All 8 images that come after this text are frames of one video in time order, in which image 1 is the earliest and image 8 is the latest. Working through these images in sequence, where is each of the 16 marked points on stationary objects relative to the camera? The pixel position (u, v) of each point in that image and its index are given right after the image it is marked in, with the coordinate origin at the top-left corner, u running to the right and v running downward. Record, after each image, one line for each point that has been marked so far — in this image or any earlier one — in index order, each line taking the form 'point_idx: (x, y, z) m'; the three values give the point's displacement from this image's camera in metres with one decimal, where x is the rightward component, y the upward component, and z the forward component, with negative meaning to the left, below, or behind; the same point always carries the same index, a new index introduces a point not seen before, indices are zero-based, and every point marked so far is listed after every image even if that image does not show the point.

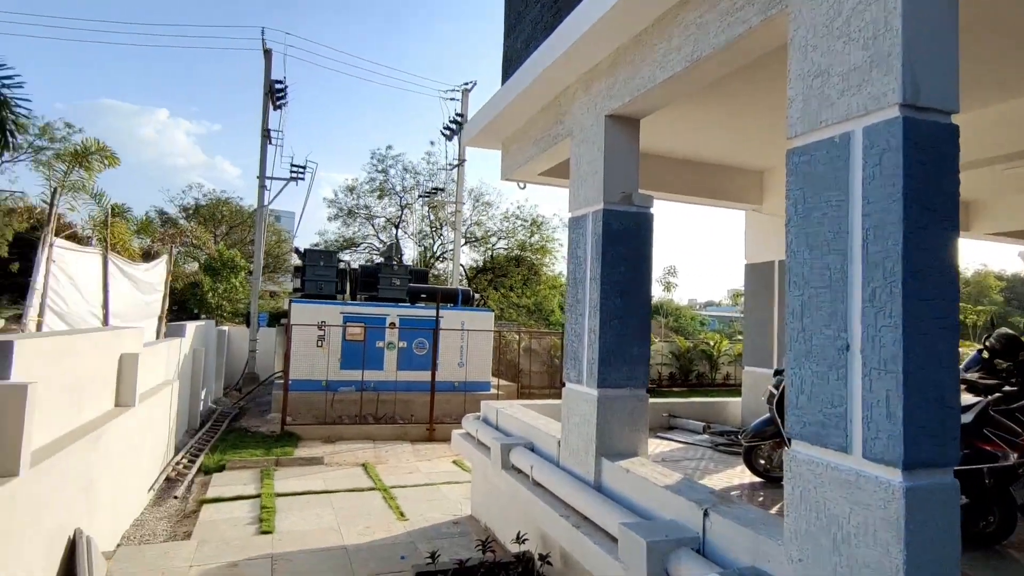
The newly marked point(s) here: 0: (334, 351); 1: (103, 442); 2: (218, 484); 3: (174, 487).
0: (-3.5, -1.3, +11.8) m
1: (-3.6, -1.3, +5.2) m
2: (-3.7, -2.5, +7.4) m
3: (-4.1, -2.4, +7.3) m
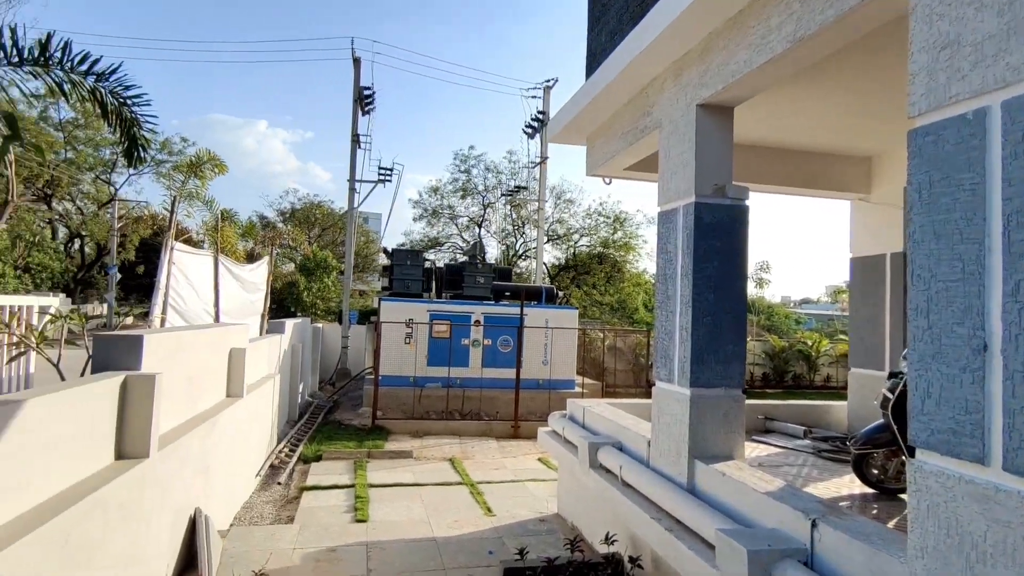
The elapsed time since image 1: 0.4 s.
0: (-1.8, -1.2, +12.2) m
1: (-2.8, -1.3, +5.6) m
2: (-2.6, -2.4, +7.8) m
3: (-3.1, -2.4, +7.7) m
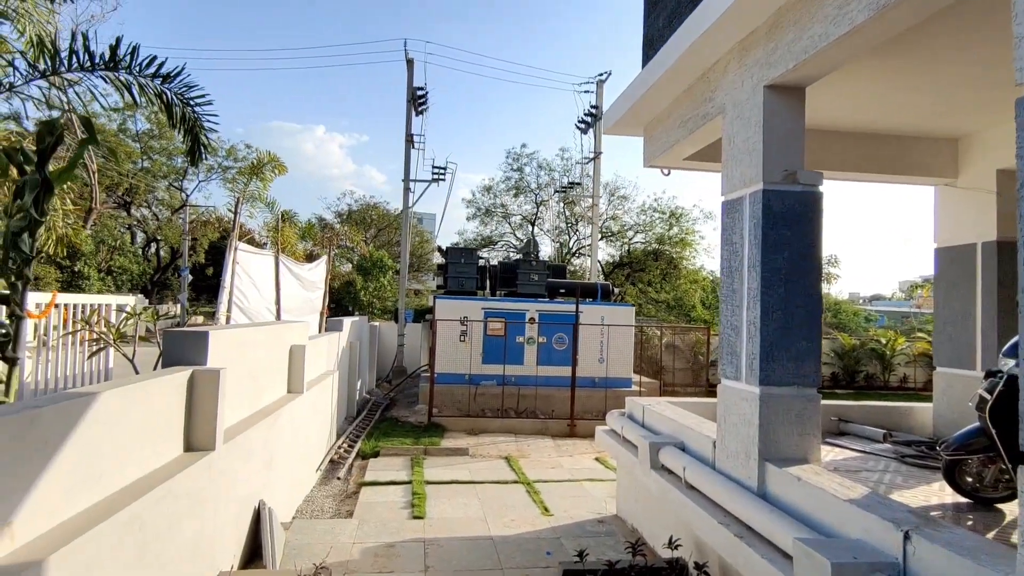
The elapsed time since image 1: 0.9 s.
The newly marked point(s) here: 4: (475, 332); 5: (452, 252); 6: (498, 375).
0: (-0.7, -1.2, +12.2) m
1: (-2.2, -1.3, +5.7) m
2: (-1.8, -2.4, +7.9) m
3: (-2.3, -2.4, +7.9) m
4: (-0.8, -0.9, +12.2) m
5: (-1.5, +0.9, +14.5) m
6: (-0.3, -1.8, +12.2) m
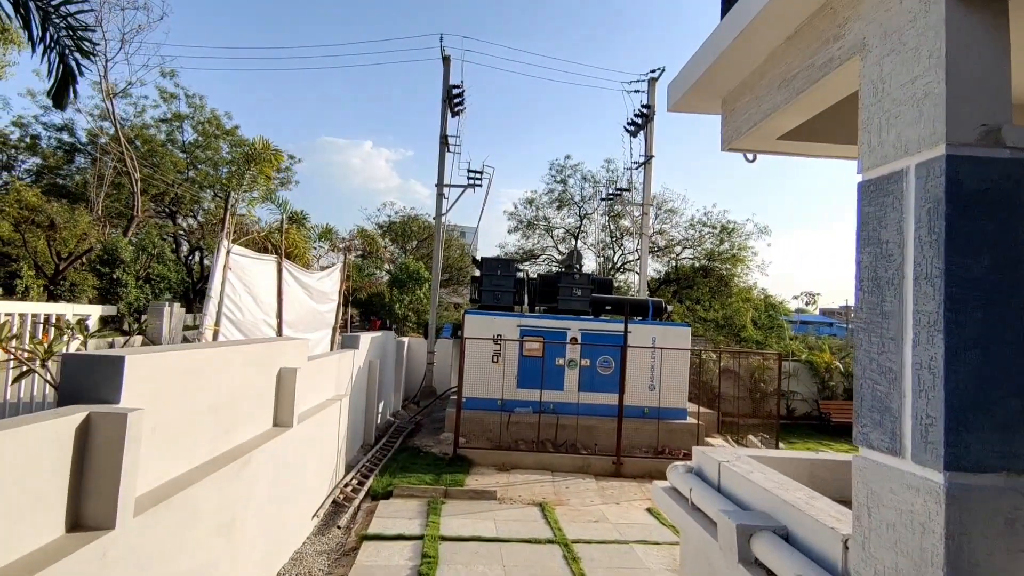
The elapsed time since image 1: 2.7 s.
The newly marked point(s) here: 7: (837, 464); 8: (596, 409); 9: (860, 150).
0: (0.0, -1.5, +10.9) m
1: (-2.0, -1.4, +4.5) m
2: (-1.4, -2.6, +6.7) m
3: (-1.9, -2.5, +6.7) m
4: (-0.1, -1.2, +10.9) m
5: (-0.6, +0.6, +13.3) m
6: (+0.4, -2.1, +10.8) m
7: (+2.6, -1.4, +4.7) m
8: (+1.5, -2.2, +10.8) m
9: (+1.7, +0.7, +2.9) m
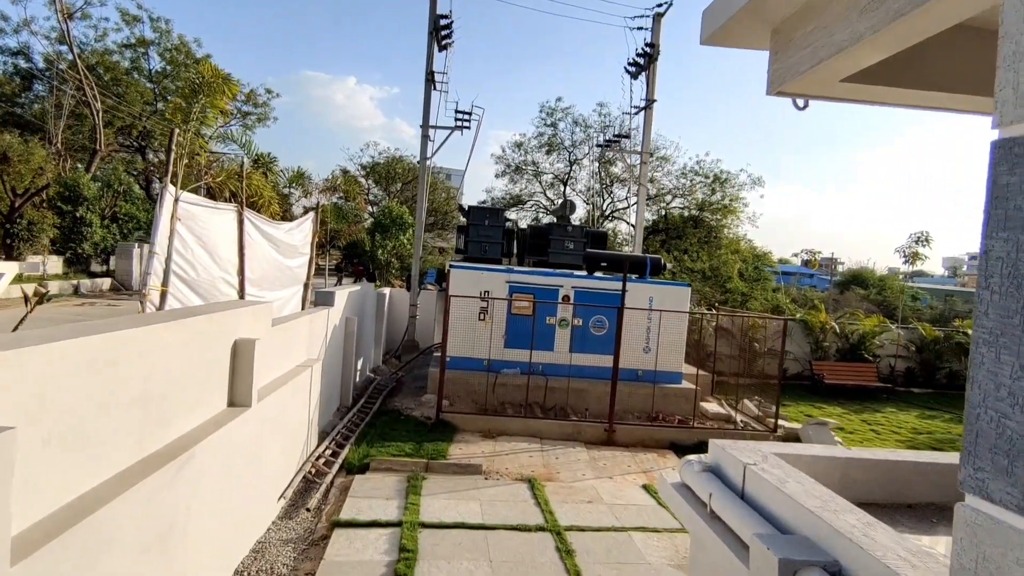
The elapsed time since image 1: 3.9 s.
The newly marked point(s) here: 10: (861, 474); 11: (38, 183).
0: (-0.2, -0.7, +10.2) m
1: (-2.0, -1.1, +3.8) m
2: (-1.6, -2.1, +6.1) m
3: (-2.1, -2.1, +6.1) m
4: (-0.3, -0.4, +10.2) m
5: (-0.8, +1.6, +12.4) m
6: (+0.2, -1.3, +10.3) m
7: (+2.5, -1.2, +4.2) m
8: (+1.3, -1.4, +10.3) m
9: (+1.7, +0.7, +2.1) m
10: (+2.4, -1.3, +4.2) m
11: (-15.6, +3.5, +19.6) m
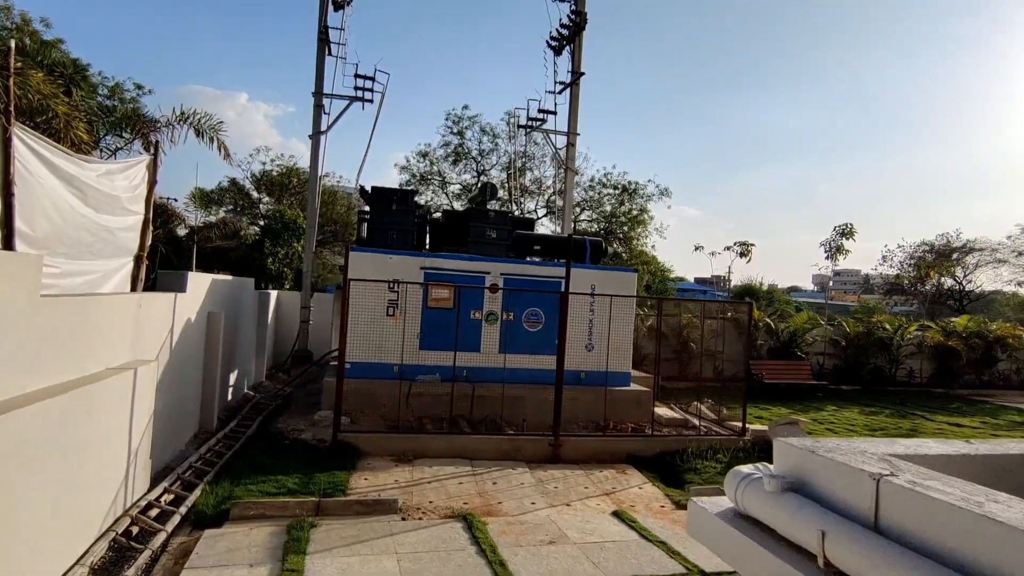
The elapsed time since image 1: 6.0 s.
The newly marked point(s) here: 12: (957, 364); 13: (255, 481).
0: (-1.4, -0.5, +8.2) m
1: (-2.1, -0.8, +1.6) m
2: (-2.0, -1.8, +3.9) m
3: (-2.5, -1.8, +3.8) m
4: (-1.4, -0.2, +8.2) m
5: (-2.3, +1.7, +10.4) m
6: (-1.0, -1.1, +8.3) m
7: (+2.3, -0.8, +2.7) m
8: (+0.1, -1.2, +8.5) m
9: (+1.8, +1.2, +0.6) m
10: (+2.2, -0.8, +2.7) m
11: (-18.2, +3.0, +15.2) m
12: (+12.3, -2.1, +16.5) m
13: (-2.3, -1.8, +5.4) m
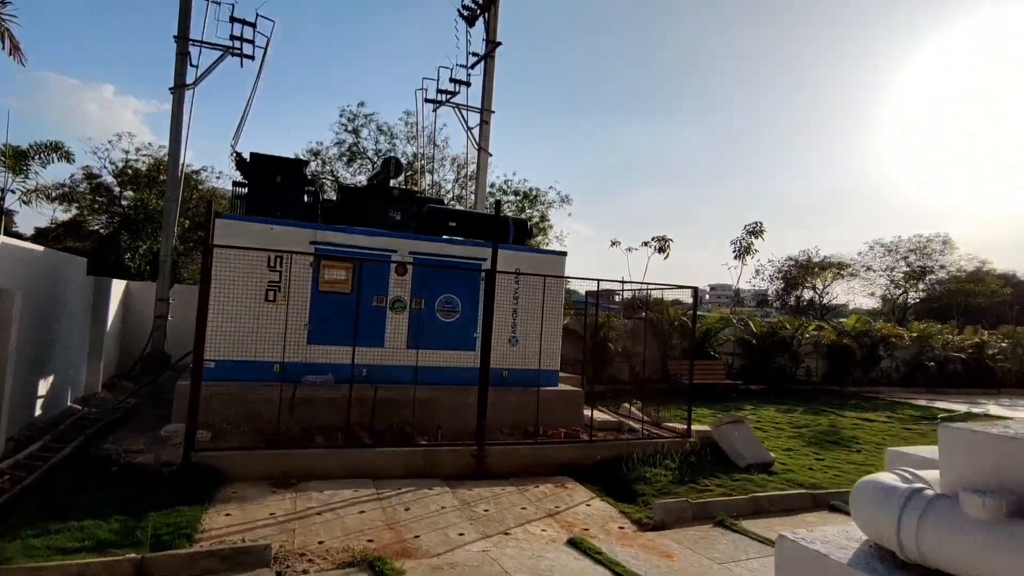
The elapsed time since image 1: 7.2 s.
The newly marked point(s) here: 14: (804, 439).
0: (-2.4, -0.2, +6.6) m
1: (-2.0, -0.4, -0.1) m
2: (-2.2, -1.5, +2.2) m
3: (-2.7, -1.5, +2.0) m
4: (-2.4, 0.0, +6.6) m
5: (-3.7, +1.9, +8.6) m
6: (-2.0, -0.9, +6.7) m
7: (+2.2, -0.5, +1.8) m
8: (-0.9, -1.0, +7.1) m
9: (+2.1, +1.6, -0.3) m
10: (+2.2, -0.5, +1.7) m
11: (-20.1, +3.3, +10.6) m
12: (+9.7, -2.1, +17.1) m
13: (-2.8, -1.5, +3.6) m
14: (+4.4, -2.3, +9.0) m
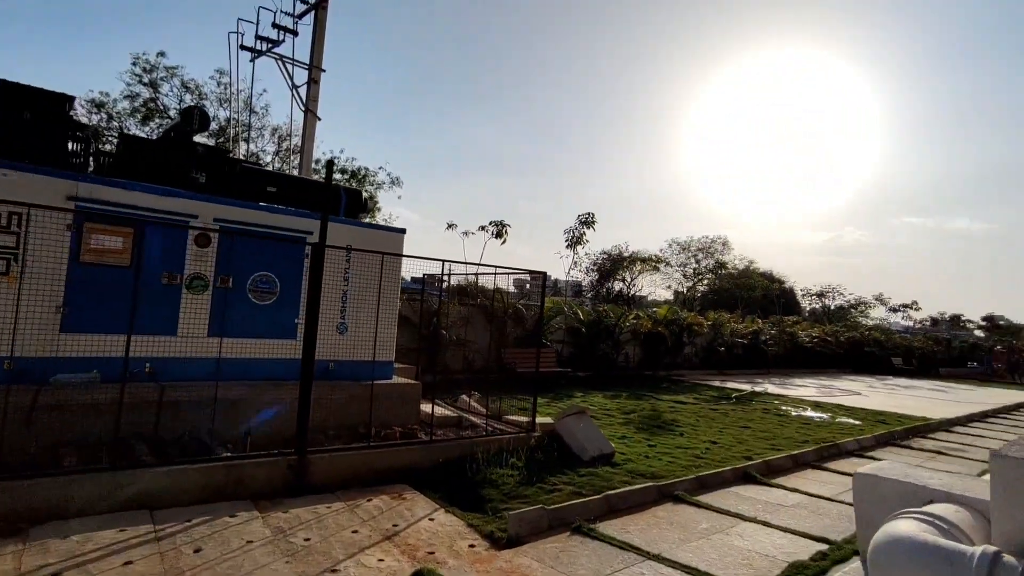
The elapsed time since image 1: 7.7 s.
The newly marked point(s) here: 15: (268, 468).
0: (-3.9, 0.0, +4.9) m
1: (-1.6, -0.3, -1.3) m
2: (-2.5, -1.3, +0.8) m
3: (-2.9, -1.3, +0.5) m
4: (-3.9, +0.3, +4.9) m
5: (-5.6, +2.2, +6.5) m
6: (-3.6, -0.6, +5.2) m
7: (+1.9, -0.5, +1.6) m
8: (-2.6, -0.8, +5.8) m
9: (+2.5, +1.5, -0.4) m
10: (+1.9, -0.5, +1.6) m
11: (-21.9, +4.0, +3.6) m
12: (+4.6, -1.9, +18.4) m
13: (-3.5, -1.3, +2.0) m
14: (+1.9, -2.1, +9.2) m
15: (-2.0, -1.4, +4.8) m
